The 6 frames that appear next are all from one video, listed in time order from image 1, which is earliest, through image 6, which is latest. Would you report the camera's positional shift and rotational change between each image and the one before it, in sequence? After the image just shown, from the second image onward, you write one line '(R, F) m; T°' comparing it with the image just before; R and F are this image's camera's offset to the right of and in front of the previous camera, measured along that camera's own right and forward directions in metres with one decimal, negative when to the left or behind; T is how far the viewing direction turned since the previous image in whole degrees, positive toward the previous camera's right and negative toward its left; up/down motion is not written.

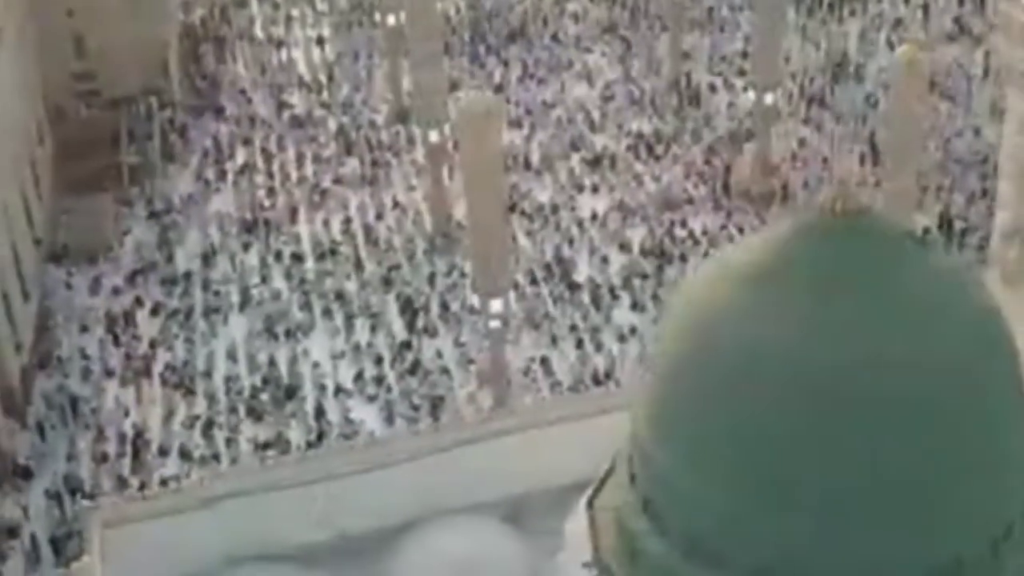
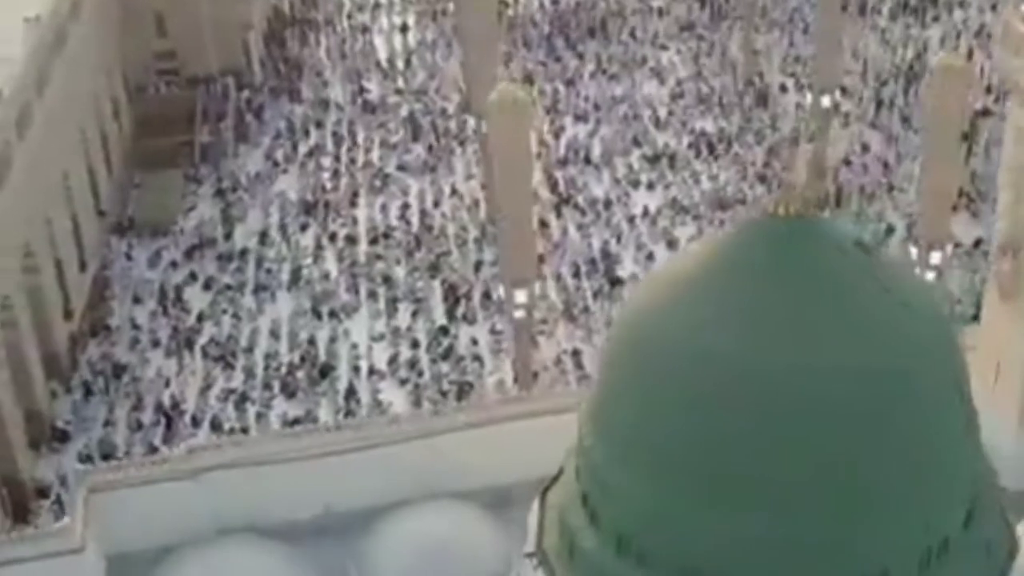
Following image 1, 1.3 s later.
(+0.5, -0.1) m; -4°
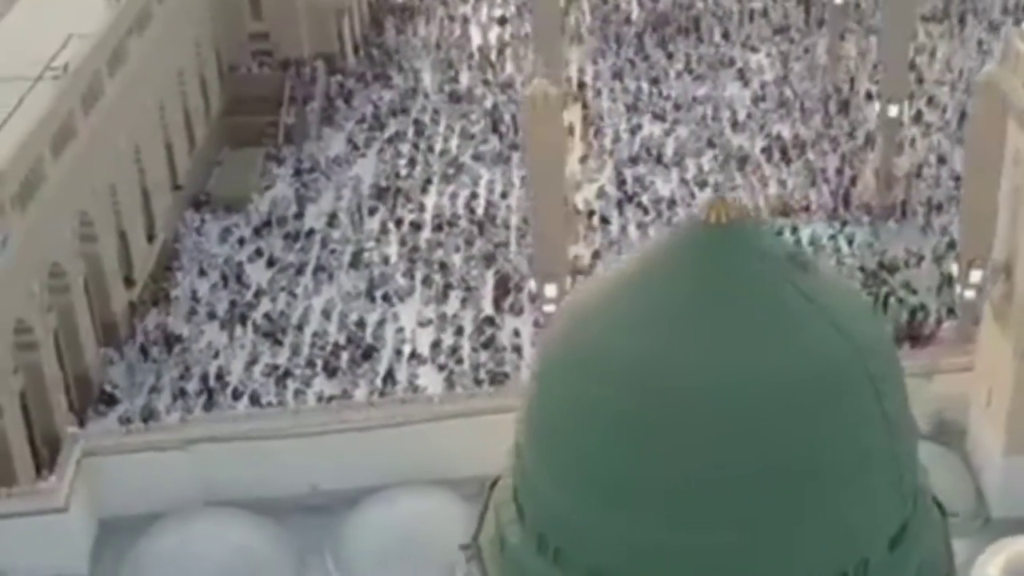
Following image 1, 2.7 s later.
(+0.6, 0.0) m; -4°
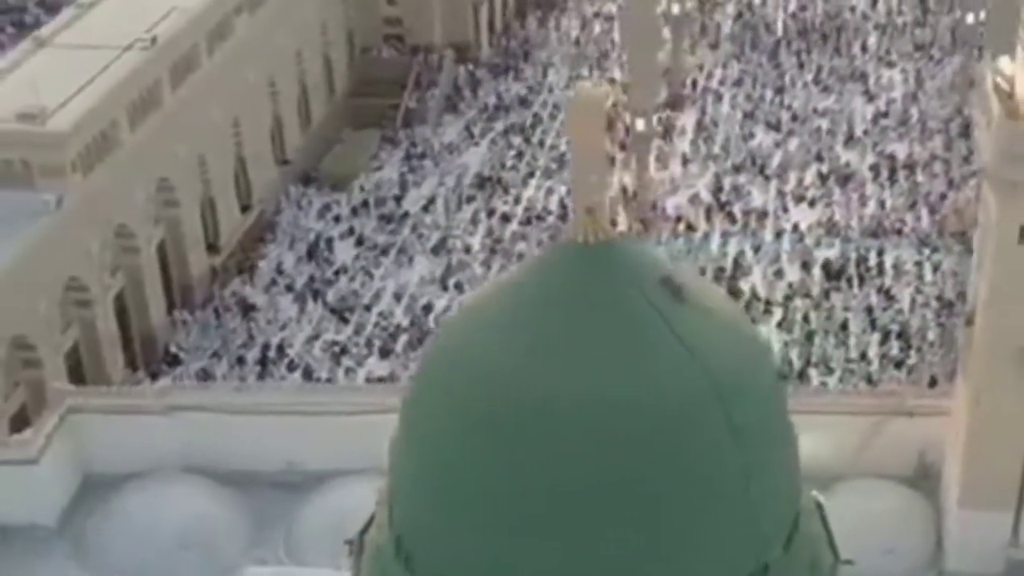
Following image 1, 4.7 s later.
(+1.0, +0.1) m; -7°
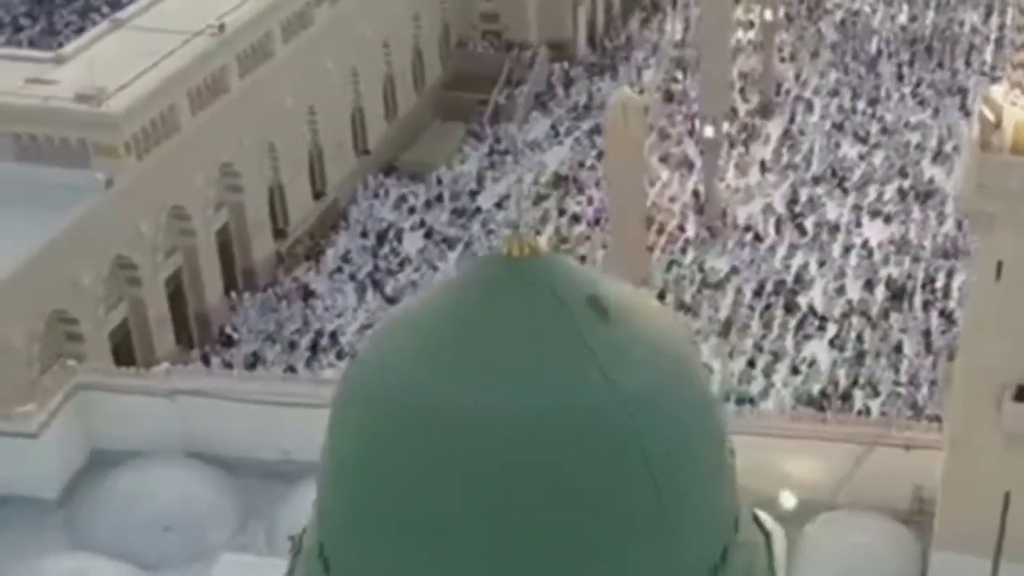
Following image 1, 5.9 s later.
(+0.6, +0.1) m; -5°
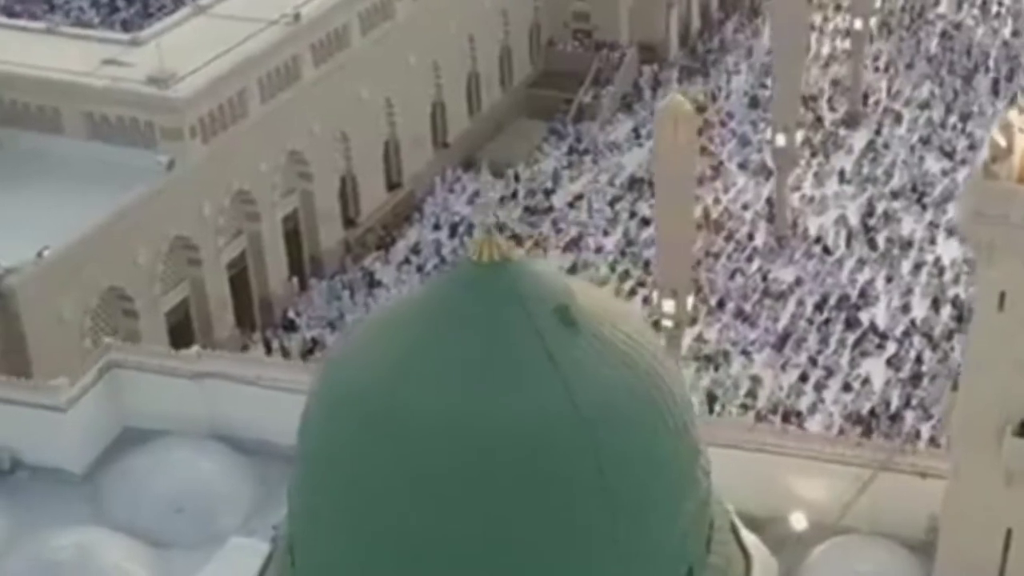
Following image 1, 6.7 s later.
(+0.4, 0.0) m; -4°
